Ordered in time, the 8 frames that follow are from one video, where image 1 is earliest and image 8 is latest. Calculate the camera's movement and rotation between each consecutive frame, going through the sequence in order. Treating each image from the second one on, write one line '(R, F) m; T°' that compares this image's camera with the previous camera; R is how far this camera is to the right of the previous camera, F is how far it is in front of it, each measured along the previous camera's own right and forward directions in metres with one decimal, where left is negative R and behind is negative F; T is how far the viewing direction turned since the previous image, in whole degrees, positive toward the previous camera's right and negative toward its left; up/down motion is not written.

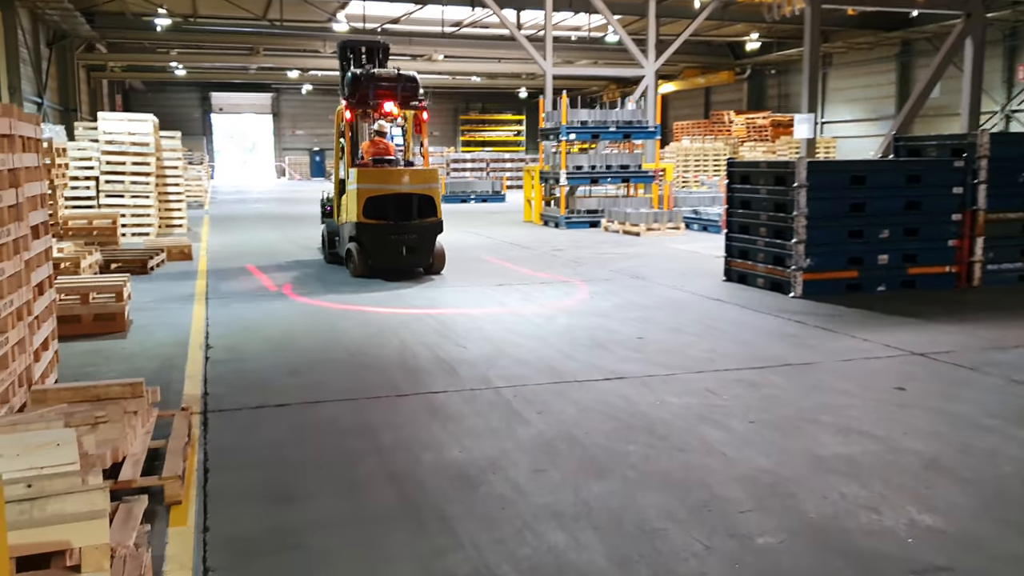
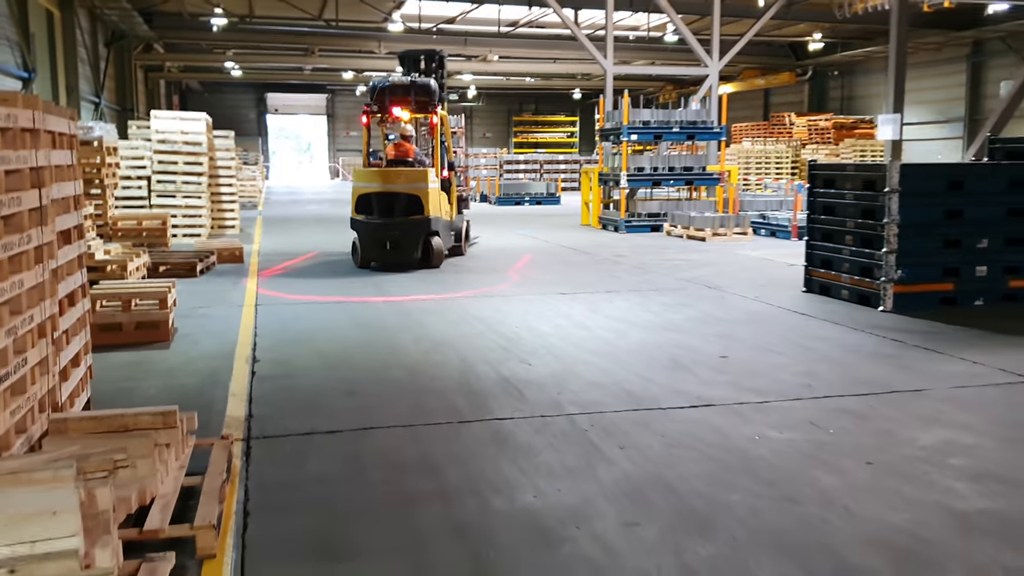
(-0.1, +0.5) m; -3°
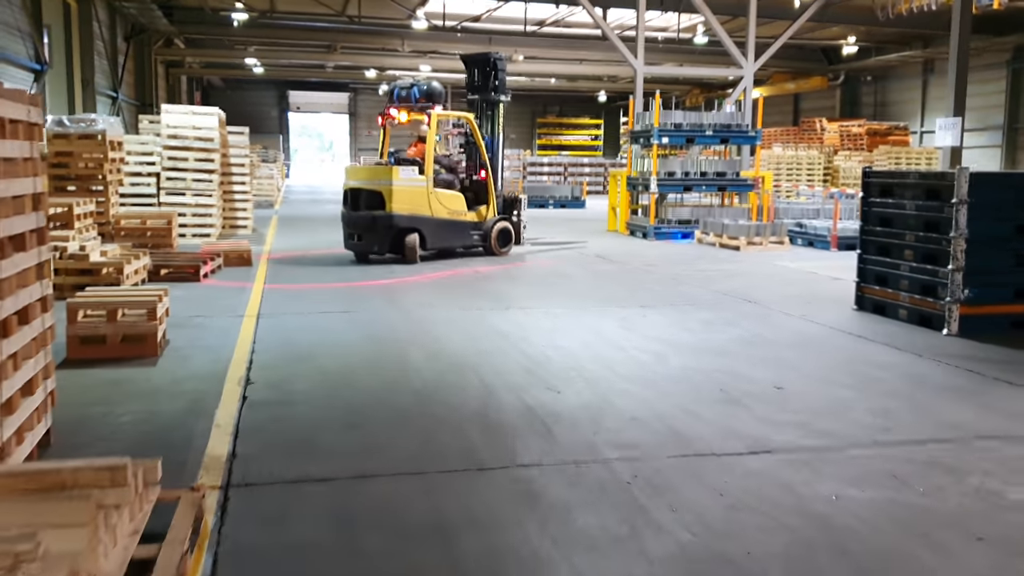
(0.0, +0.7) m; -1°
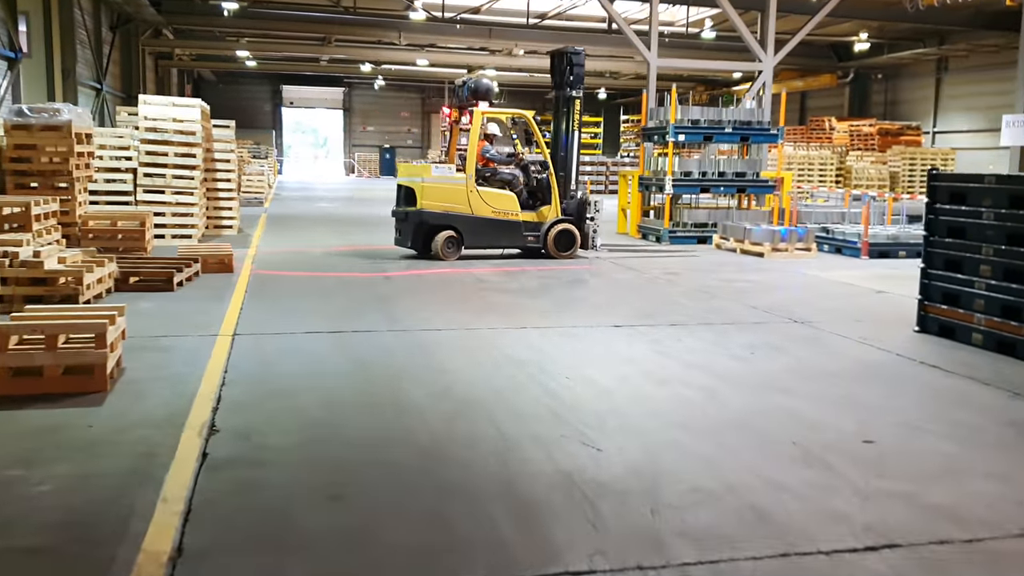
(-0.2, +1.0) m; 0°
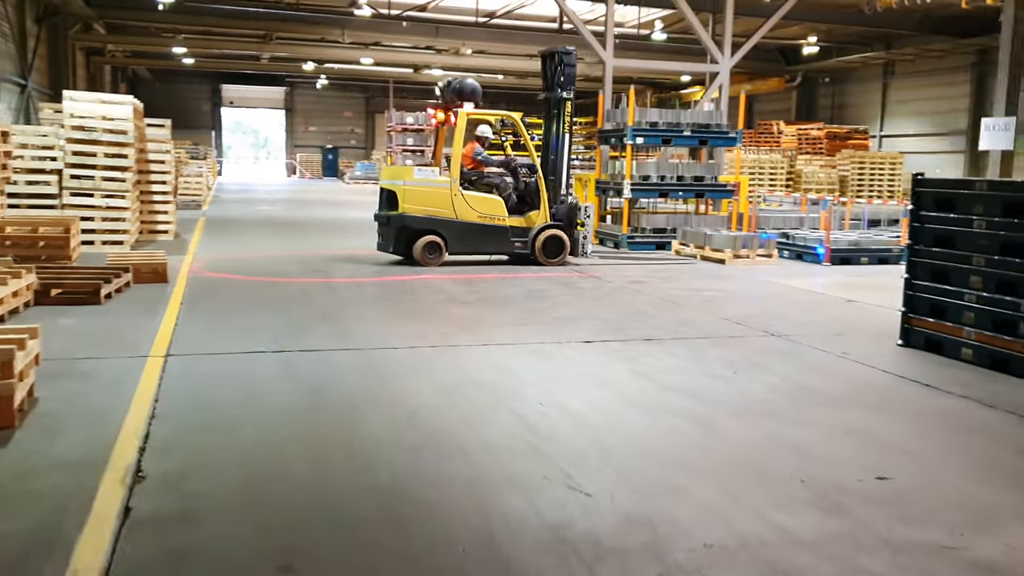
(-0.1, +0.5) m; +3°
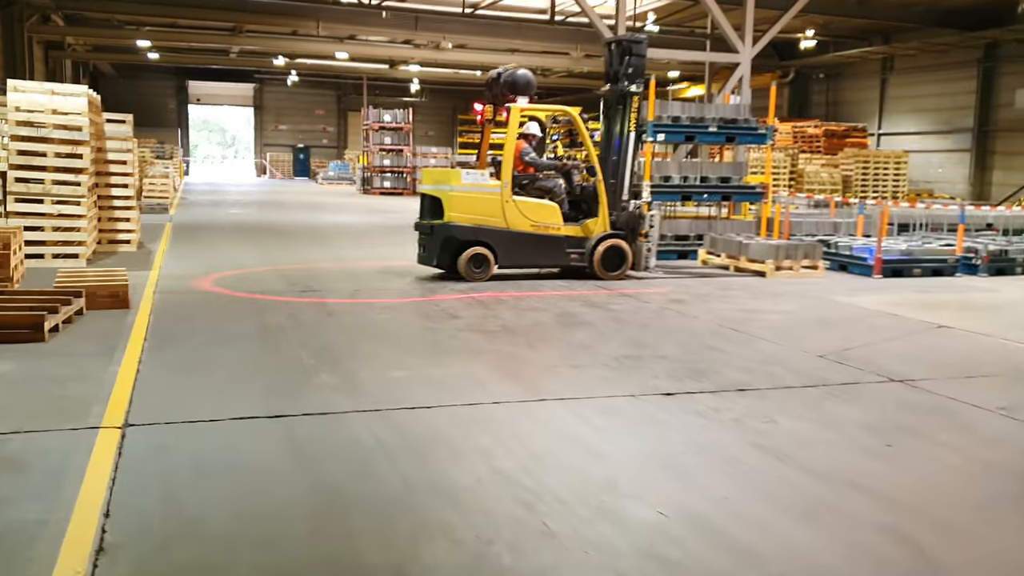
(-0.5, +1.5) m; +2°
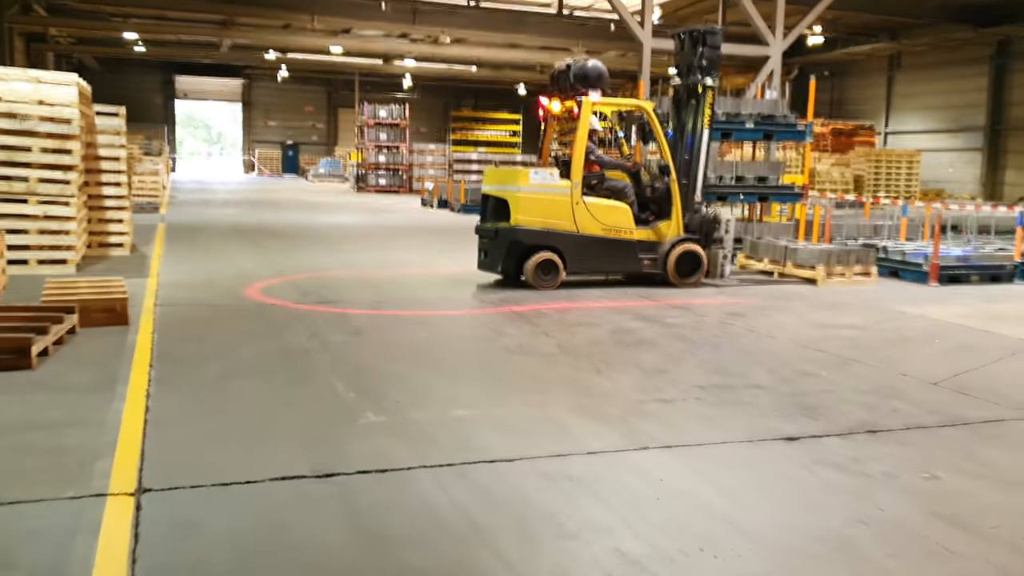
(-0.5, +0.9) m; +1°
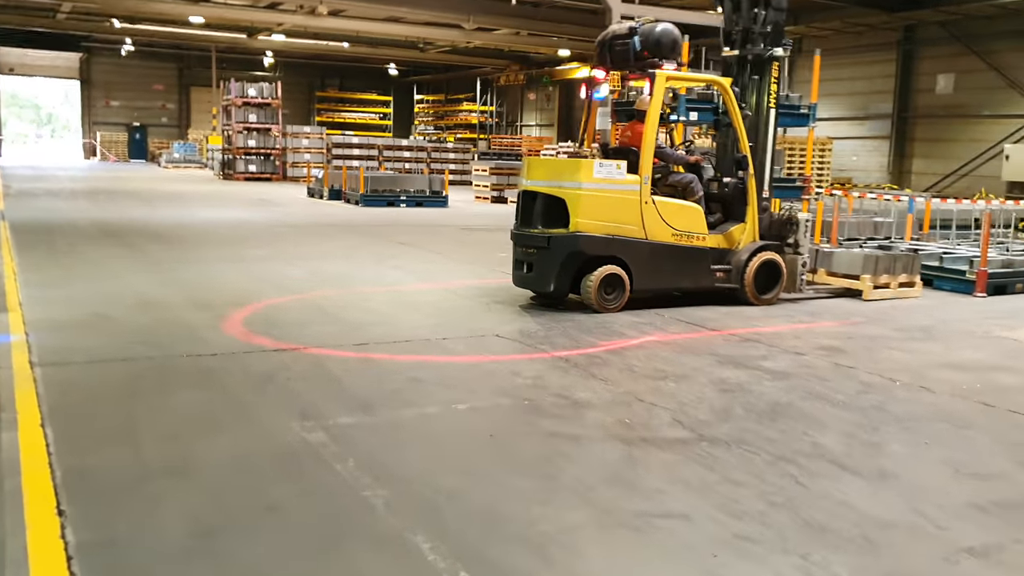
(-1.1, +2.3) m; +9°
